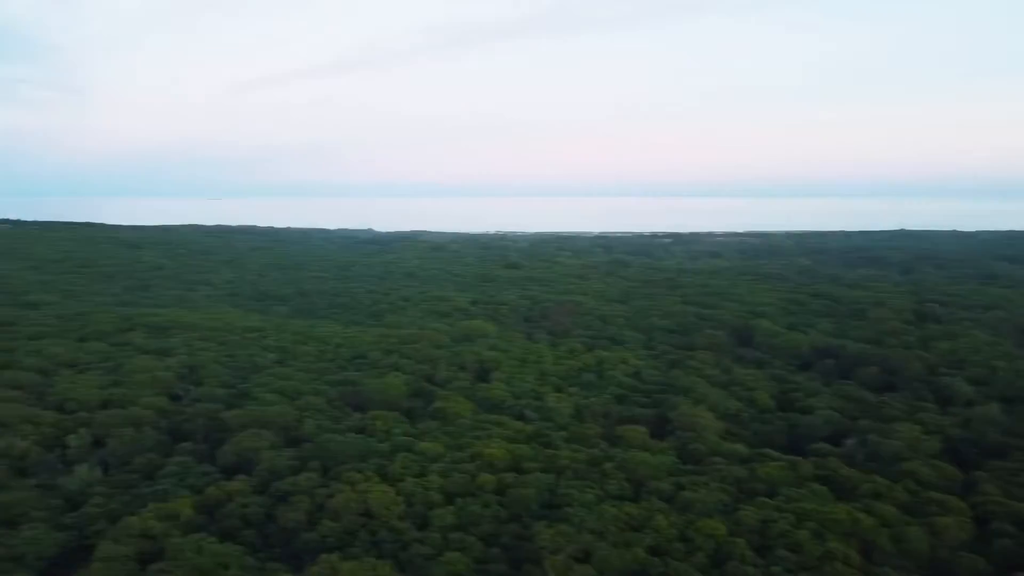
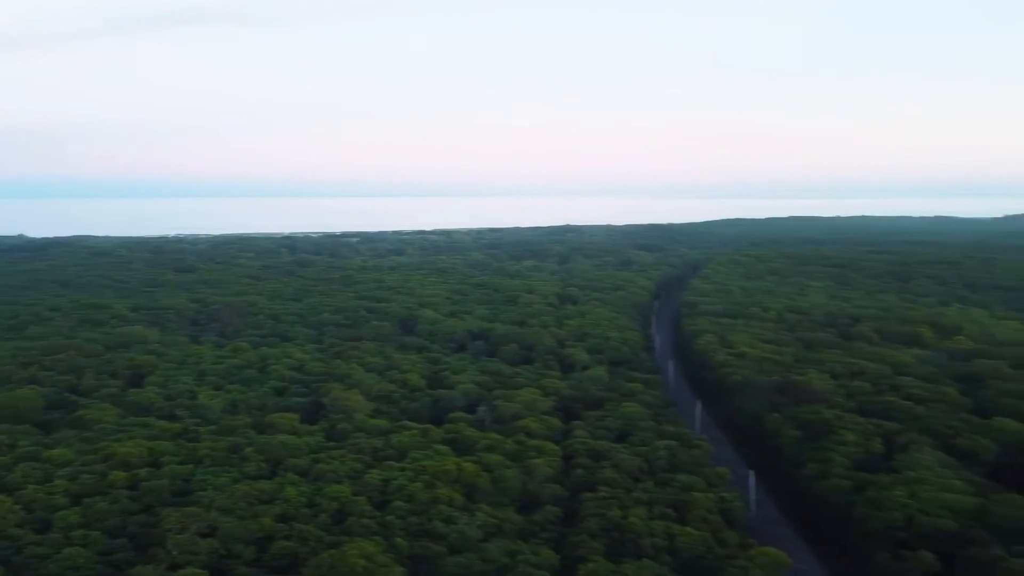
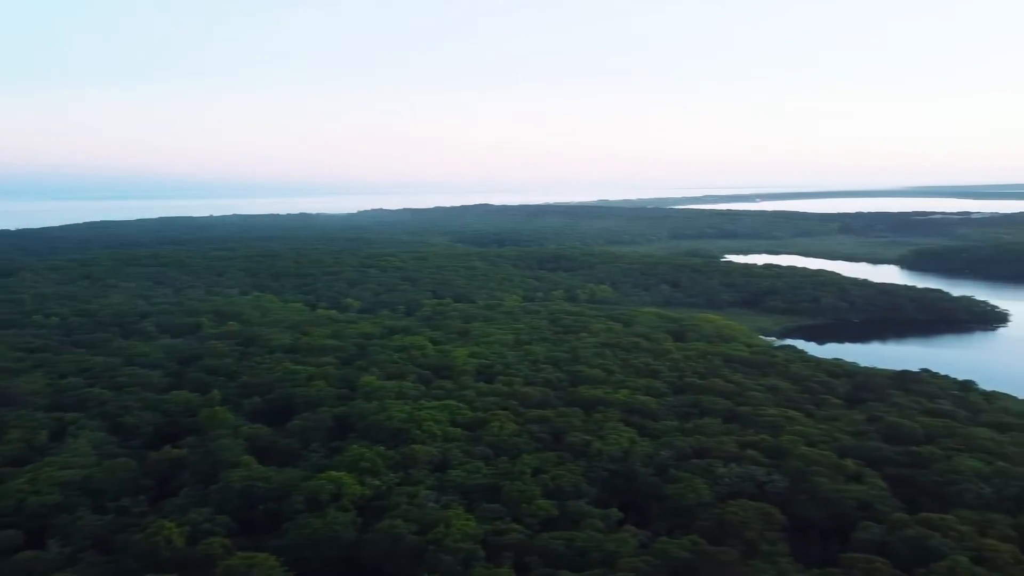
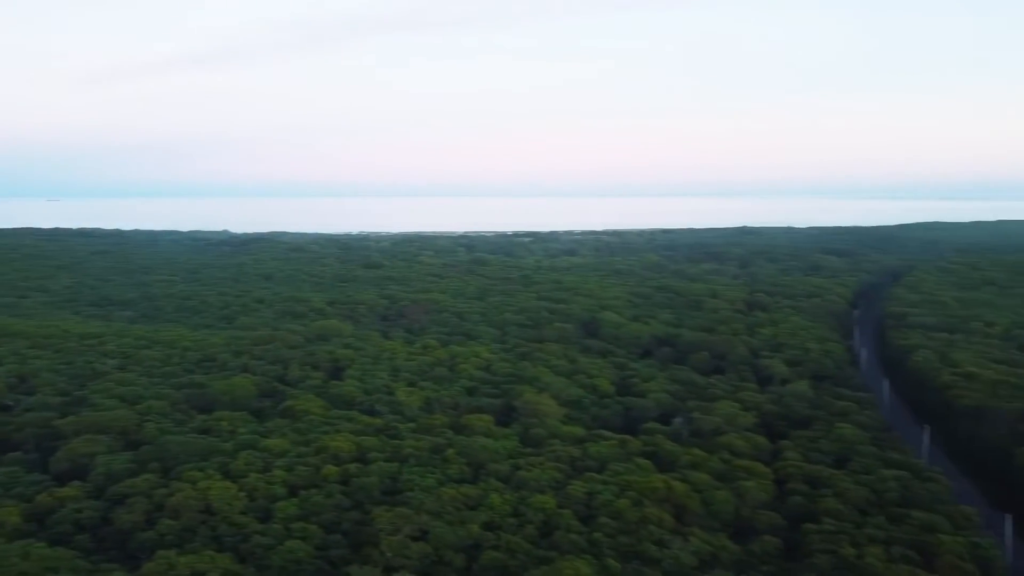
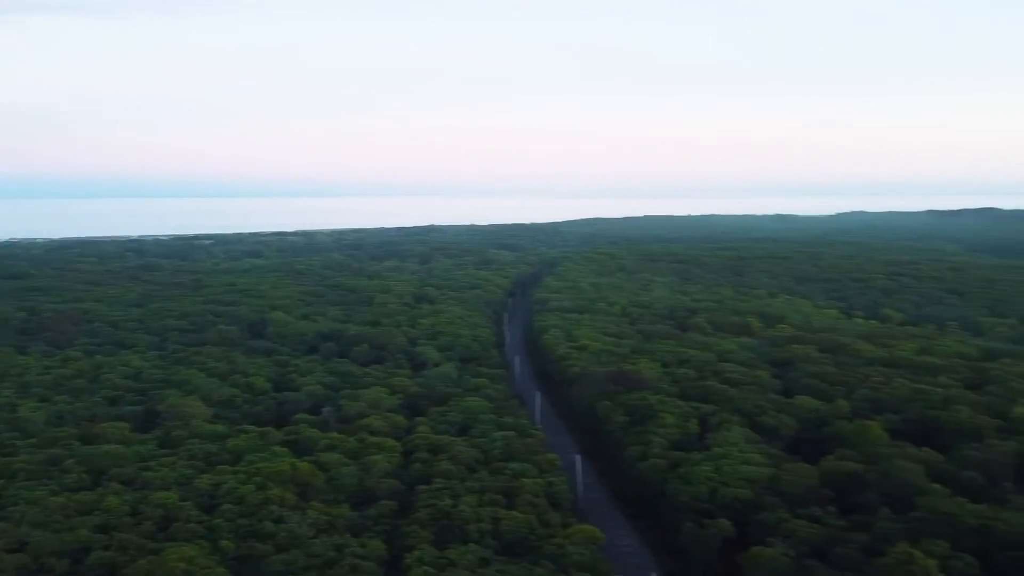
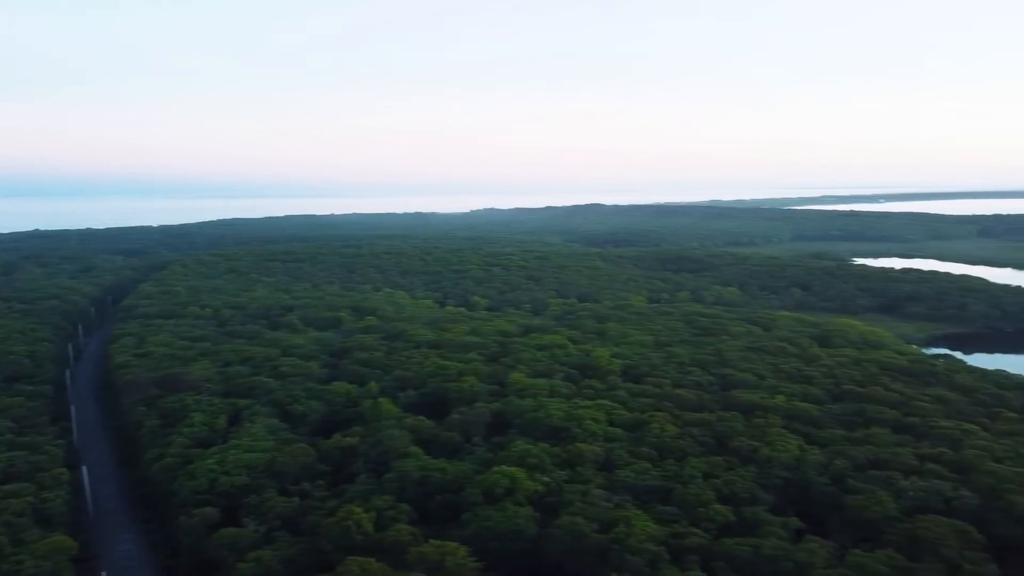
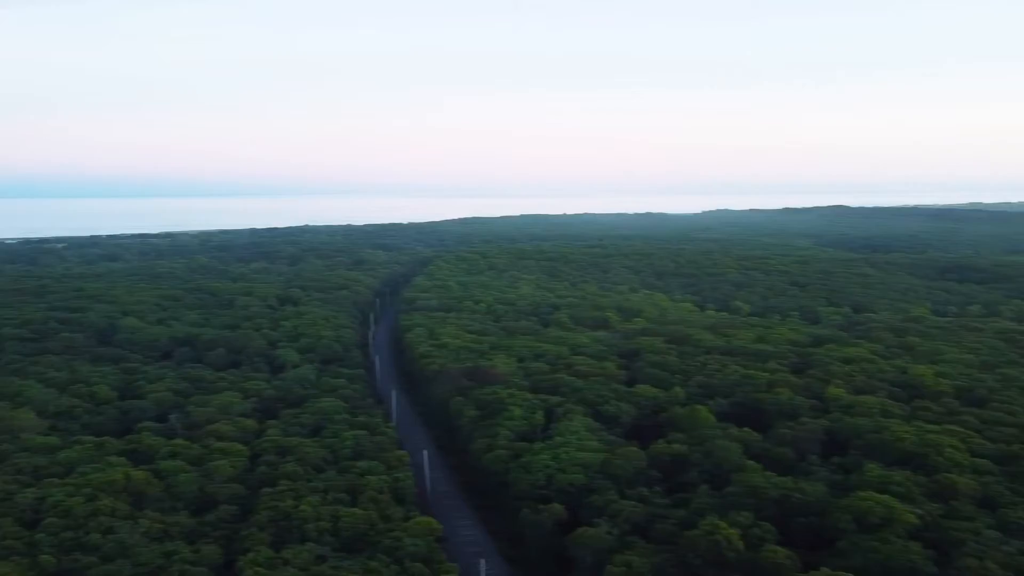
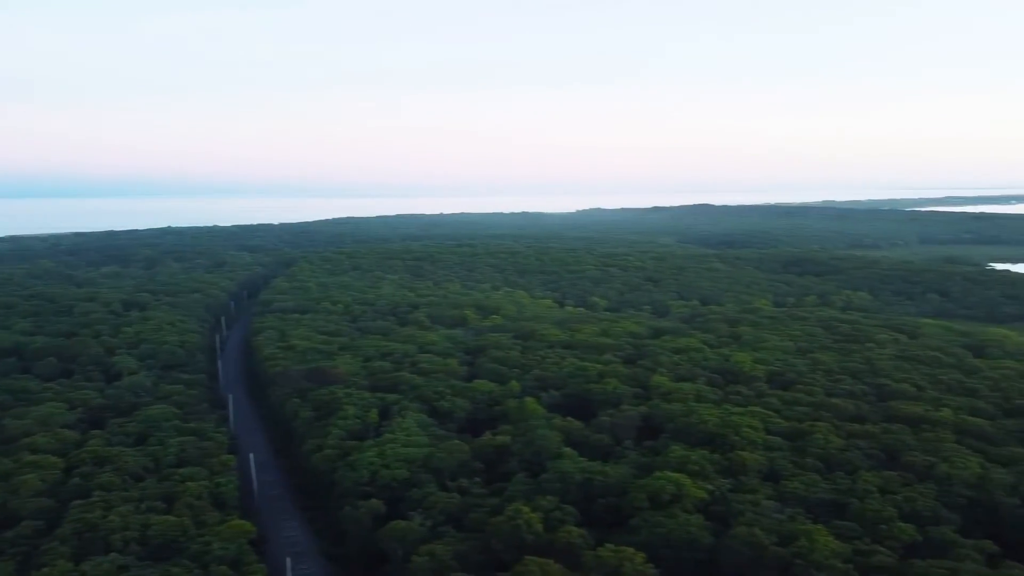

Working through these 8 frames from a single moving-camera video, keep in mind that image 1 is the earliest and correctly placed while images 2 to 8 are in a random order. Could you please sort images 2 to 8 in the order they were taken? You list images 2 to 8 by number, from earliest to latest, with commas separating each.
4, 2, 5, 7, 8, 6, 3
